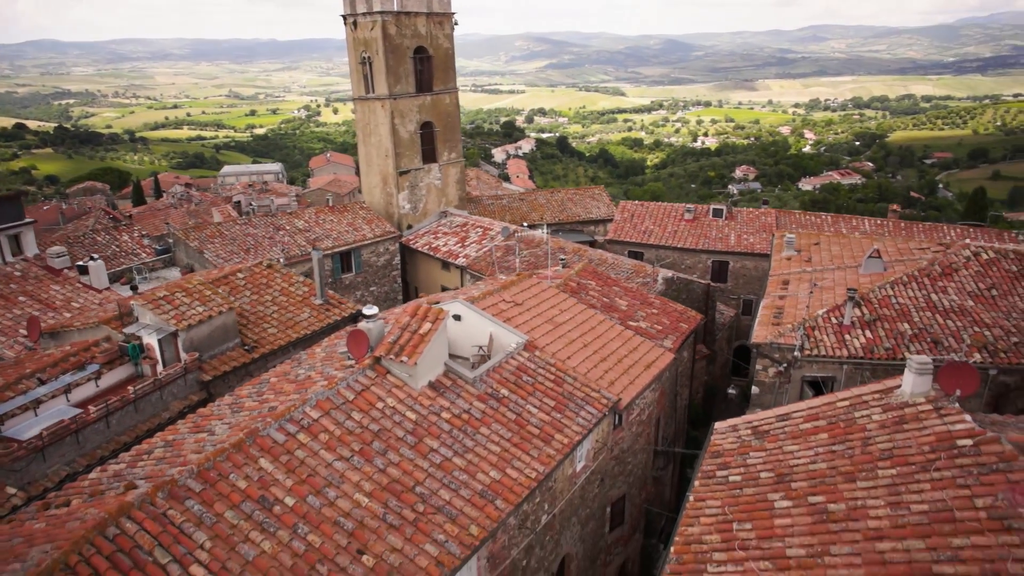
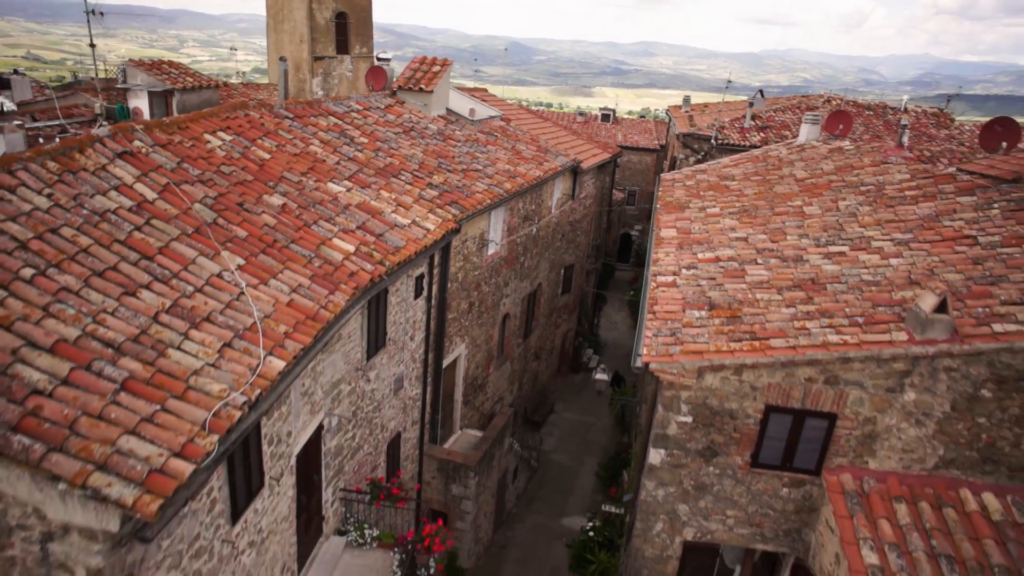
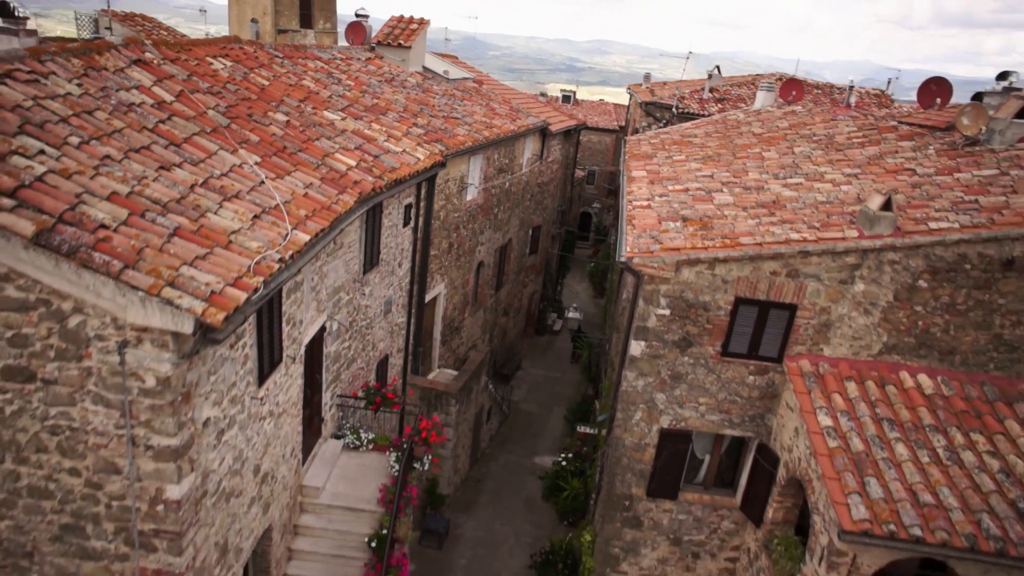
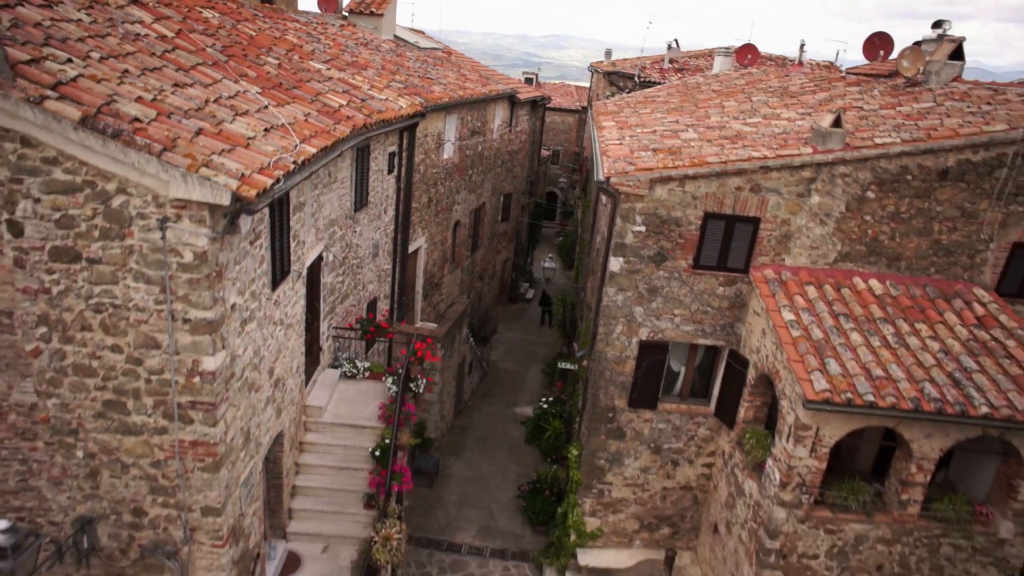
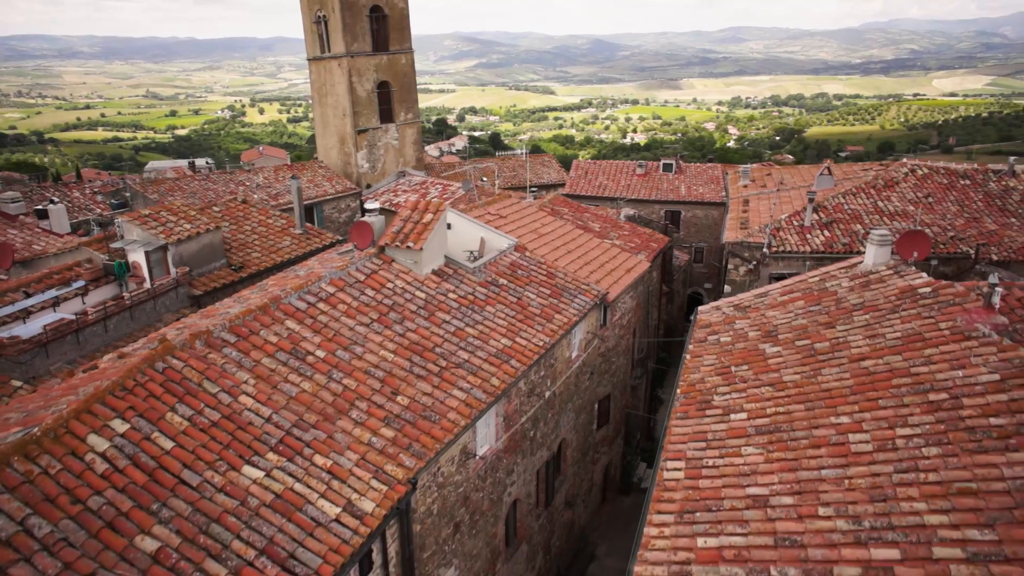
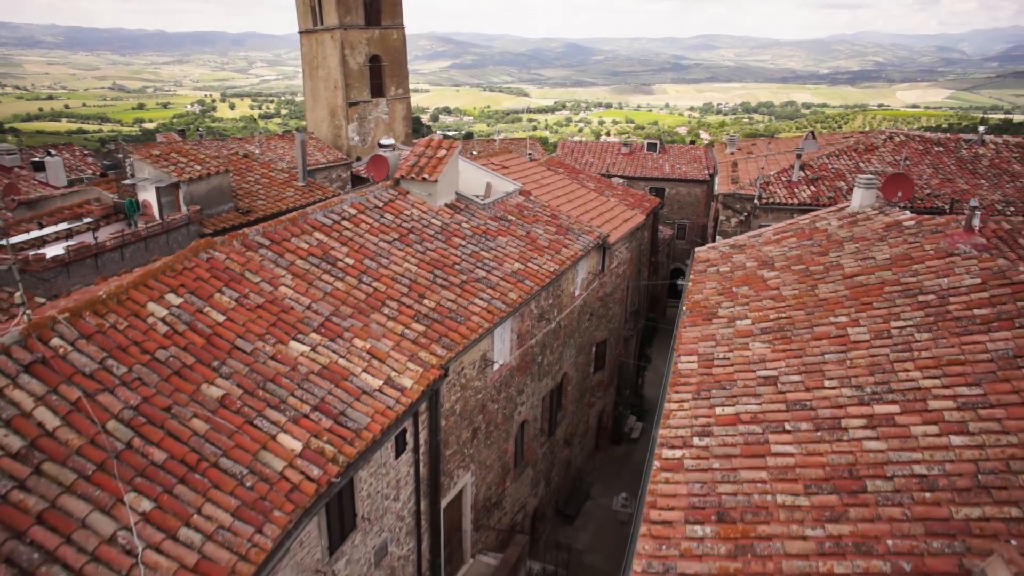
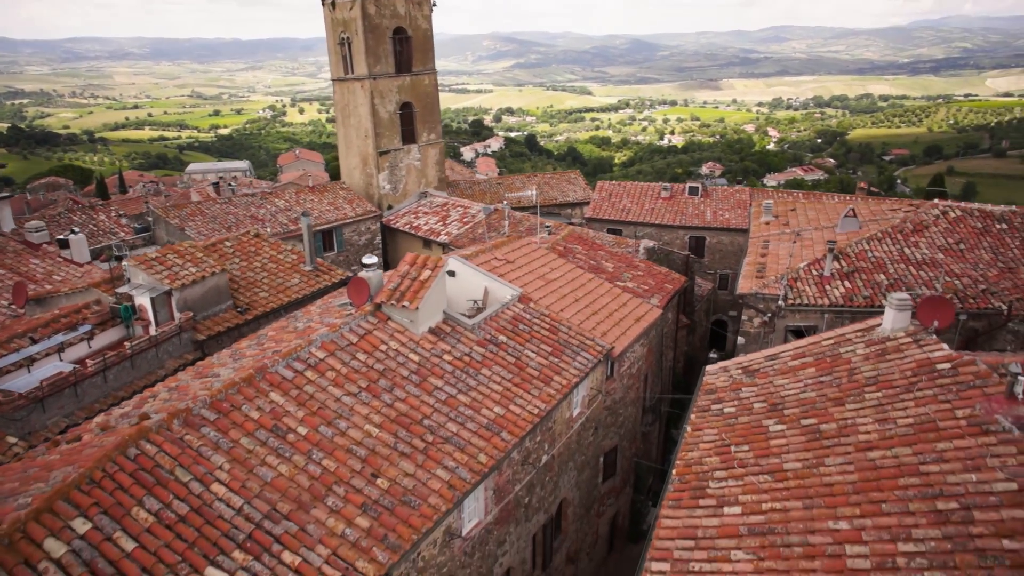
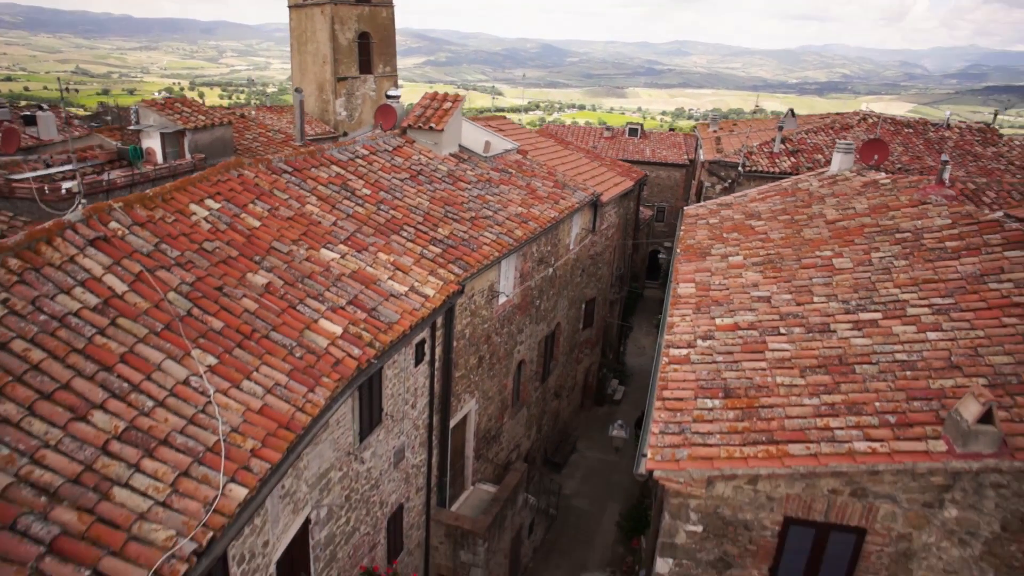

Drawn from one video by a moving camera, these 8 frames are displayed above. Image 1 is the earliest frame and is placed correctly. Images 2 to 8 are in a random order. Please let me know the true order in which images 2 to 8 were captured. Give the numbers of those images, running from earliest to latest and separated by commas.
7, 5, 6, 8, 2, 3, 4
